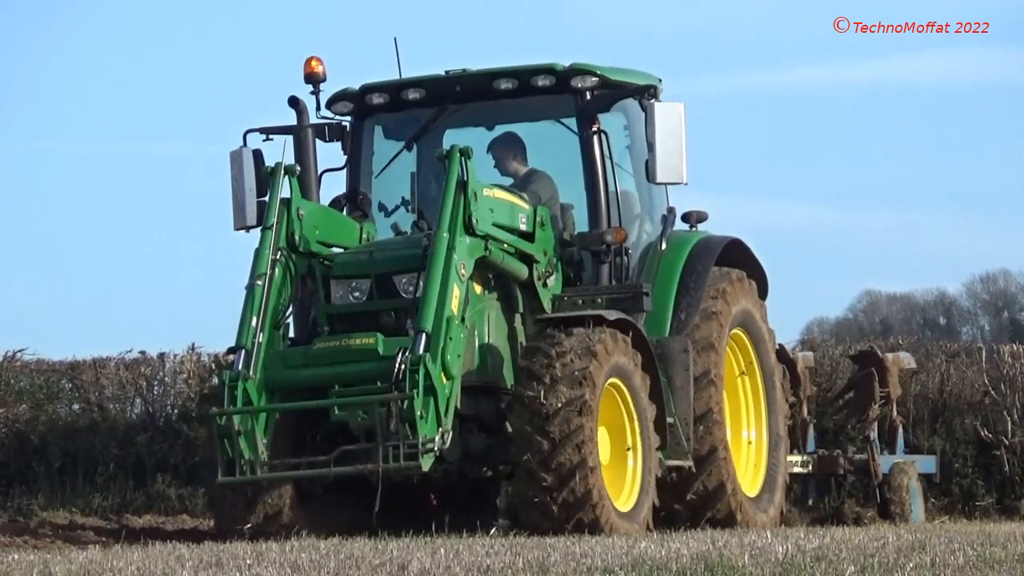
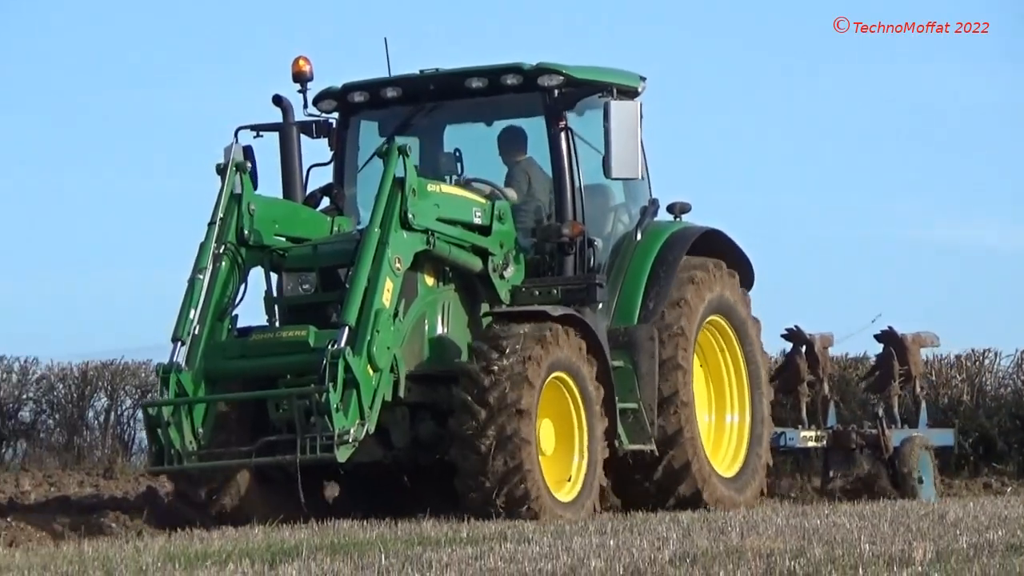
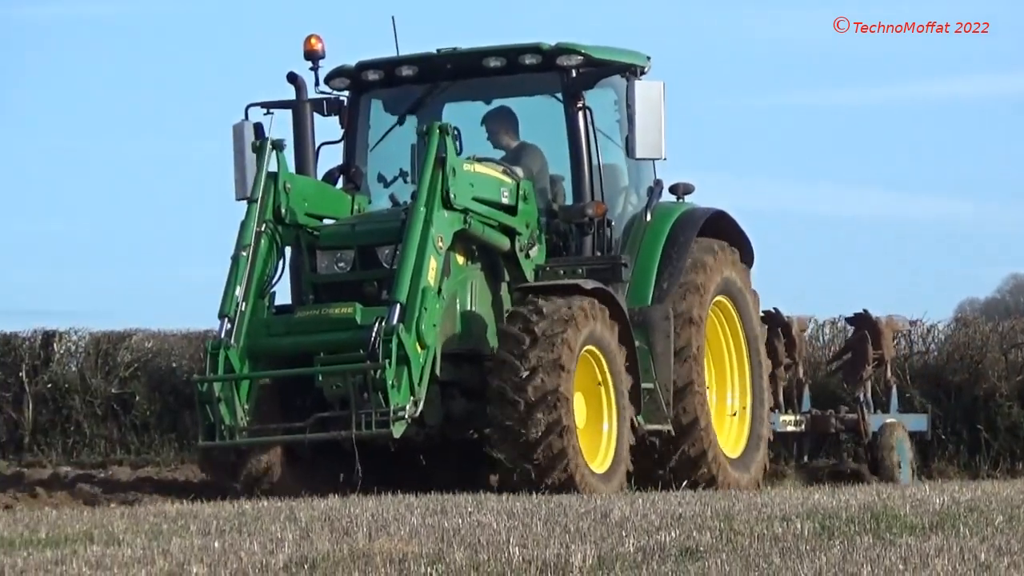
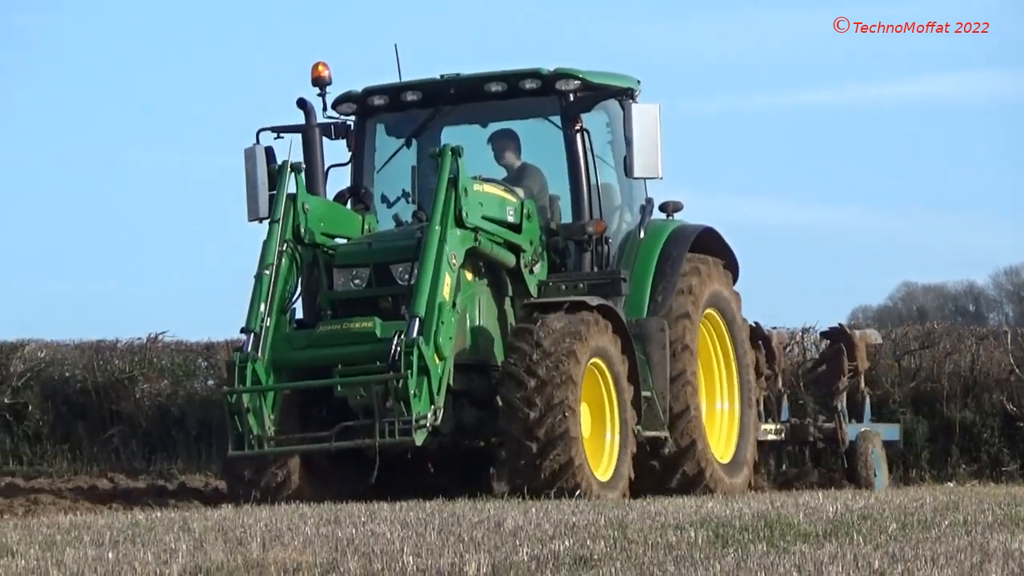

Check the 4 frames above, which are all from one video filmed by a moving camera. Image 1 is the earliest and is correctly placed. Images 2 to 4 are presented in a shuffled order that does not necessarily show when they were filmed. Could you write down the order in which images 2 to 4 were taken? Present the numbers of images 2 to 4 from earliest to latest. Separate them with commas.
4, 3, 2
